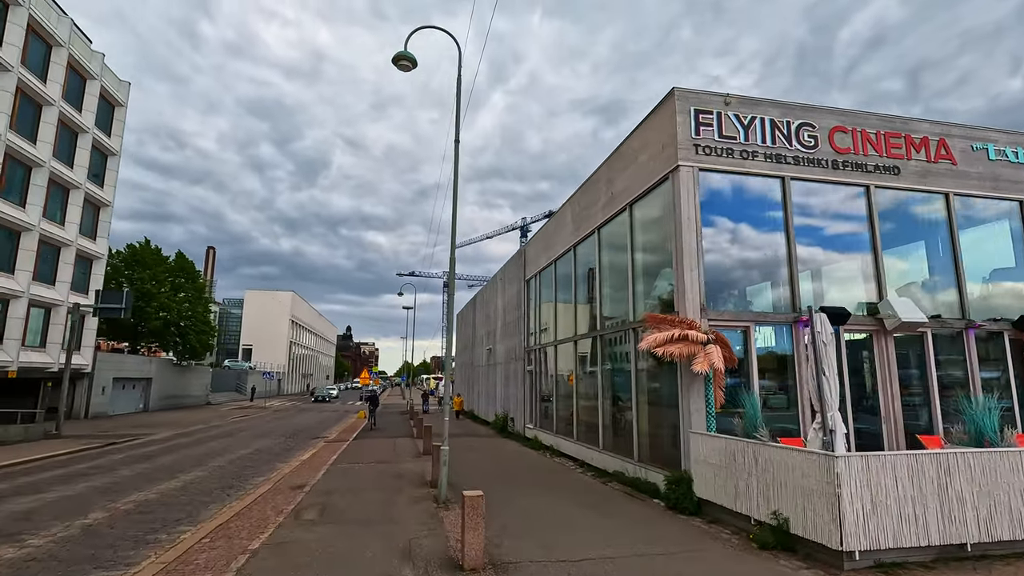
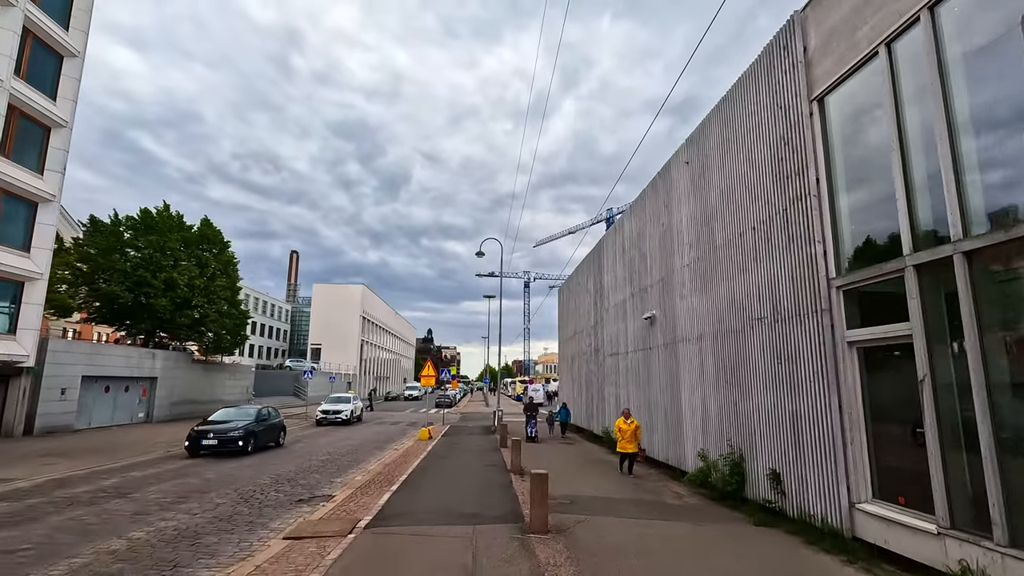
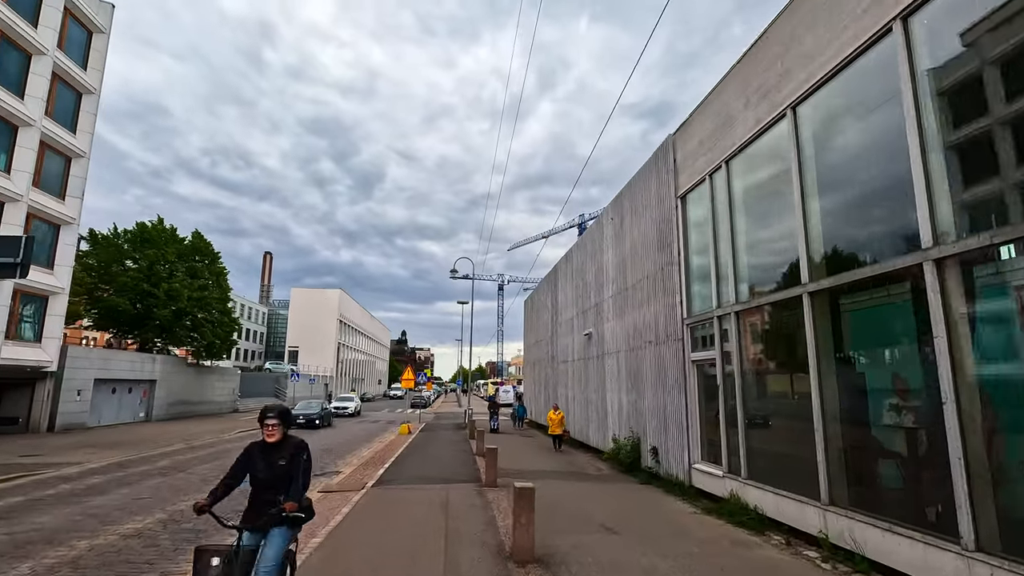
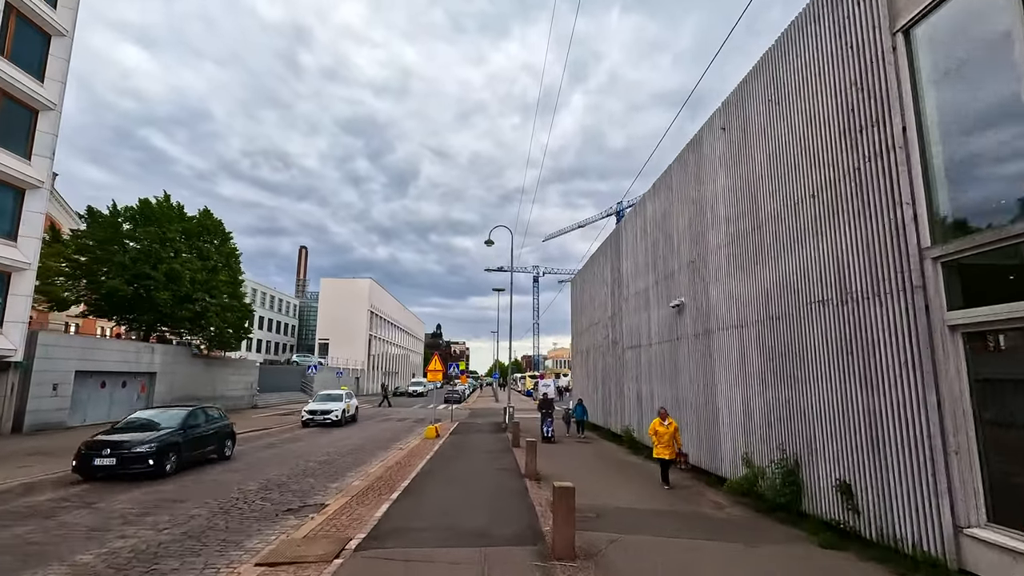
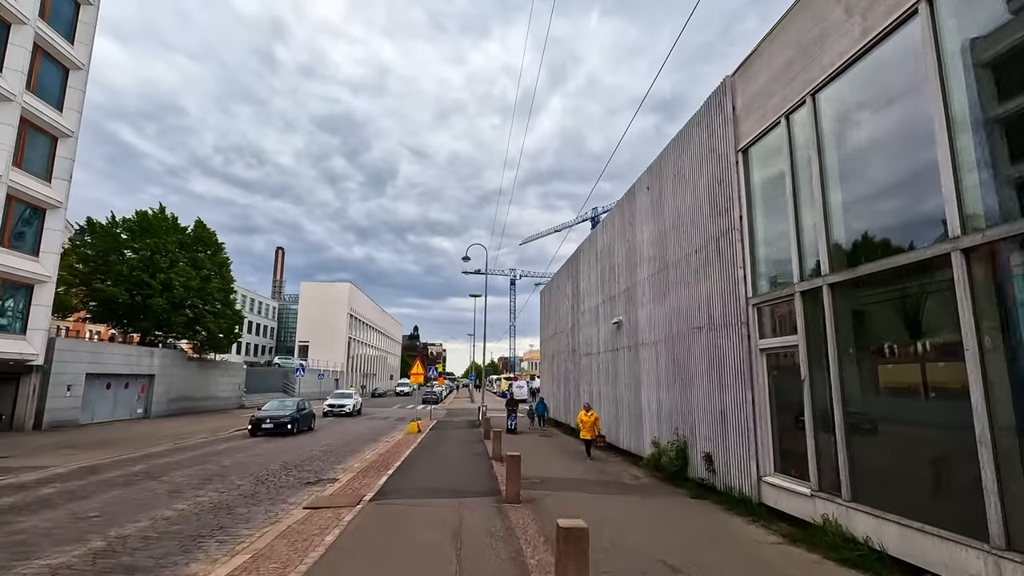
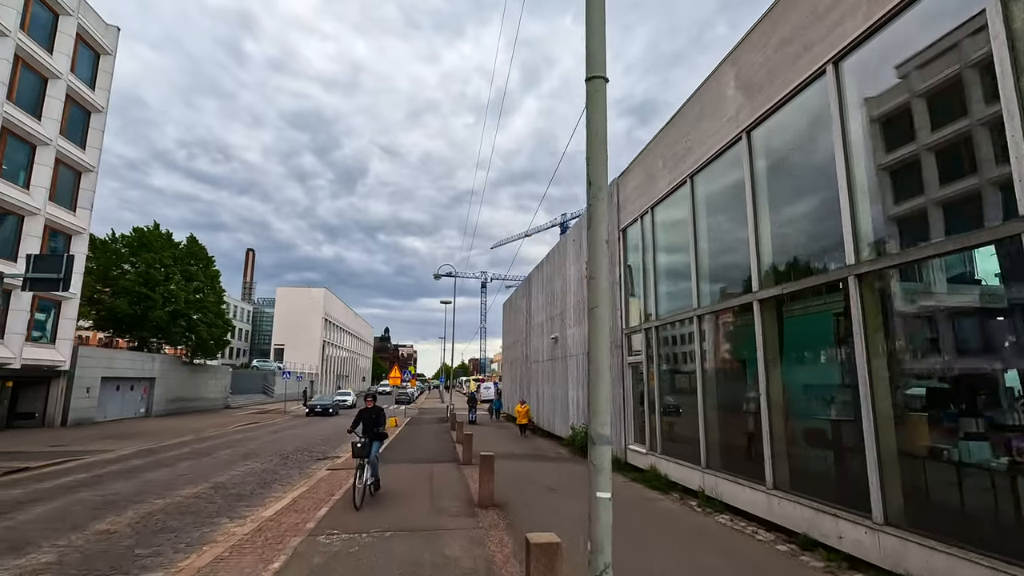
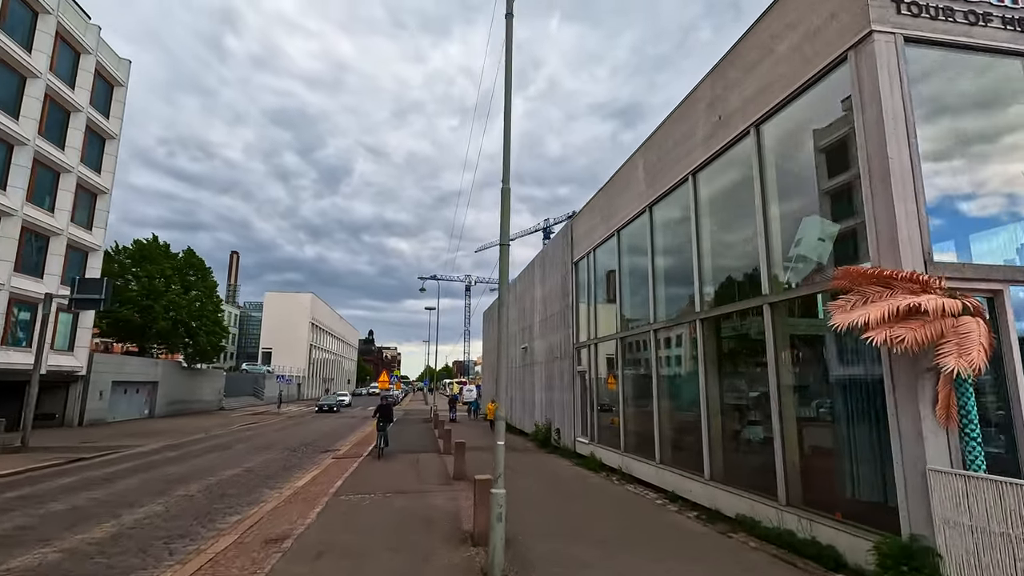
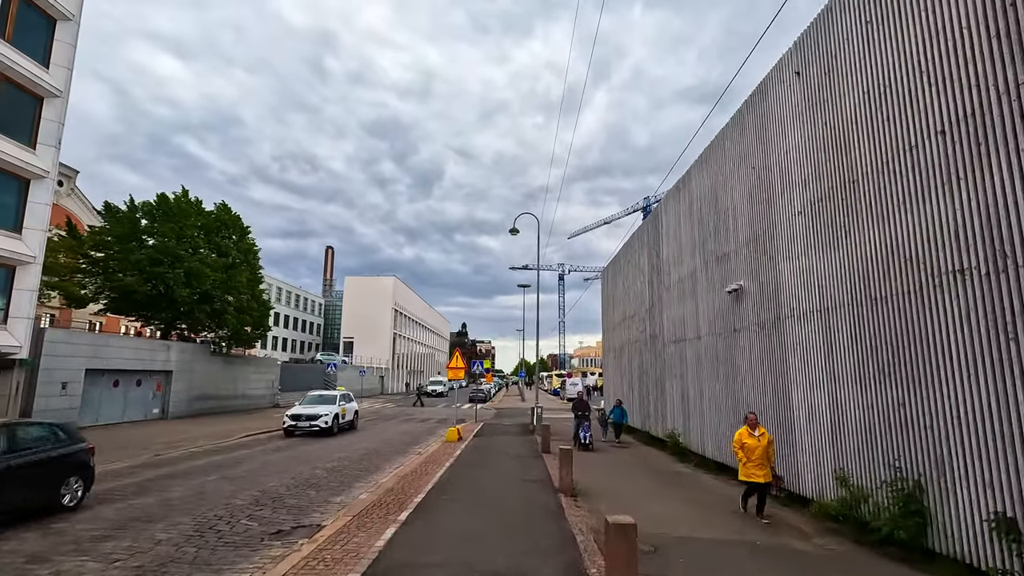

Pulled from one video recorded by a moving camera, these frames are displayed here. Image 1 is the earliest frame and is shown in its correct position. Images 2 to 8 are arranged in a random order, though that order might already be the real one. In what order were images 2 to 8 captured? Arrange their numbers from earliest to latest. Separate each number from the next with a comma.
7, 6, 3, 5, 2, 4, 8
